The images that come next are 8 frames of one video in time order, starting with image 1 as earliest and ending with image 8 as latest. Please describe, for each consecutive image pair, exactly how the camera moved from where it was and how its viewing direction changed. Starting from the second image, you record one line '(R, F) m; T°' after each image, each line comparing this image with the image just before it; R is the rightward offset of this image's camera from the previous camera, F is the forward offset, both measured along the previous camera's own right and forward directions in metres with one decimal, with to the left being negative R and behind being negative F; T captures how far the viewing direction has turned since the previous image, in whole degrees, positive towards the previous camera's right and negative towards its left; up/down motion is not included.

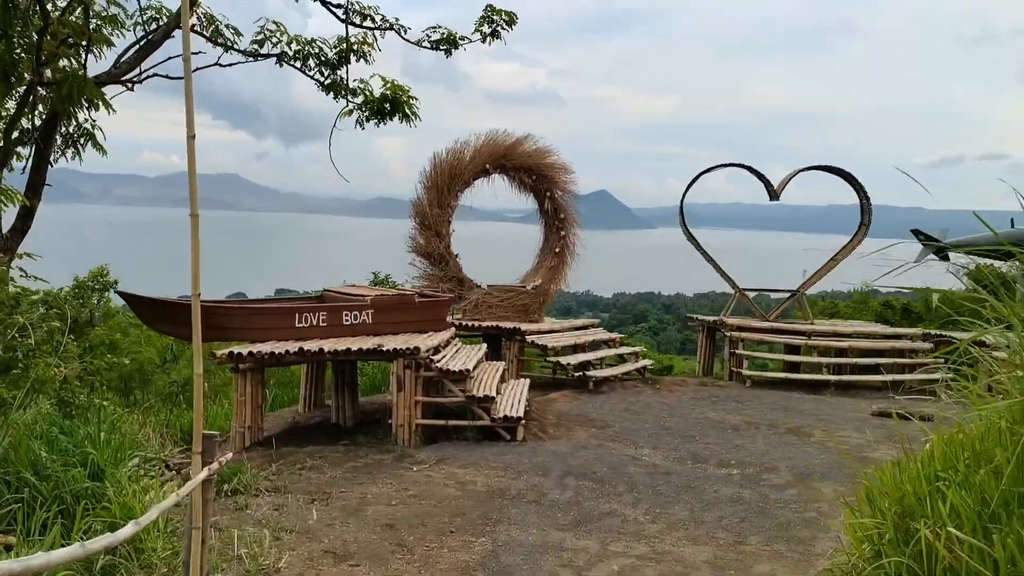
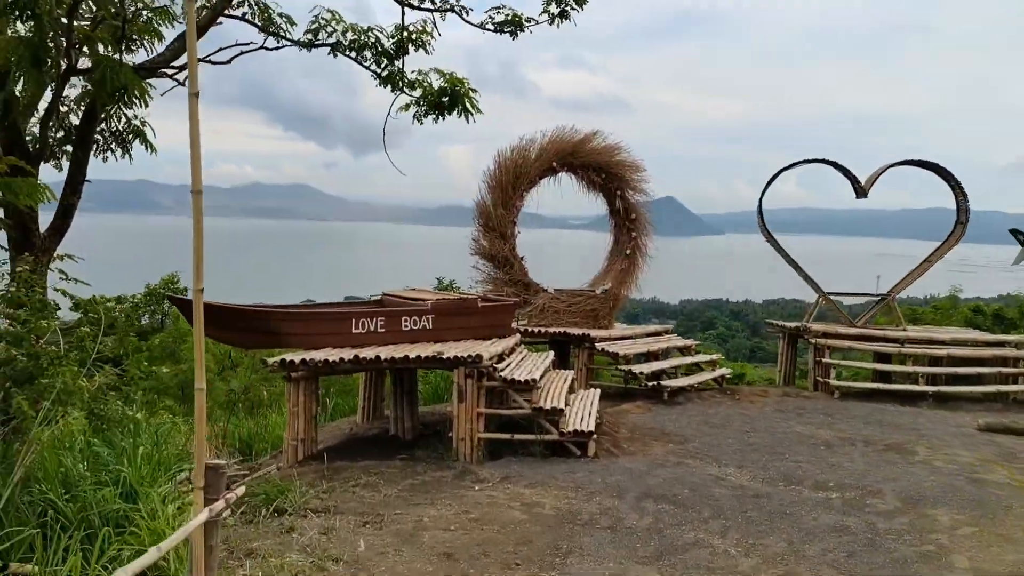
(0.0, +0.6) m; -5°
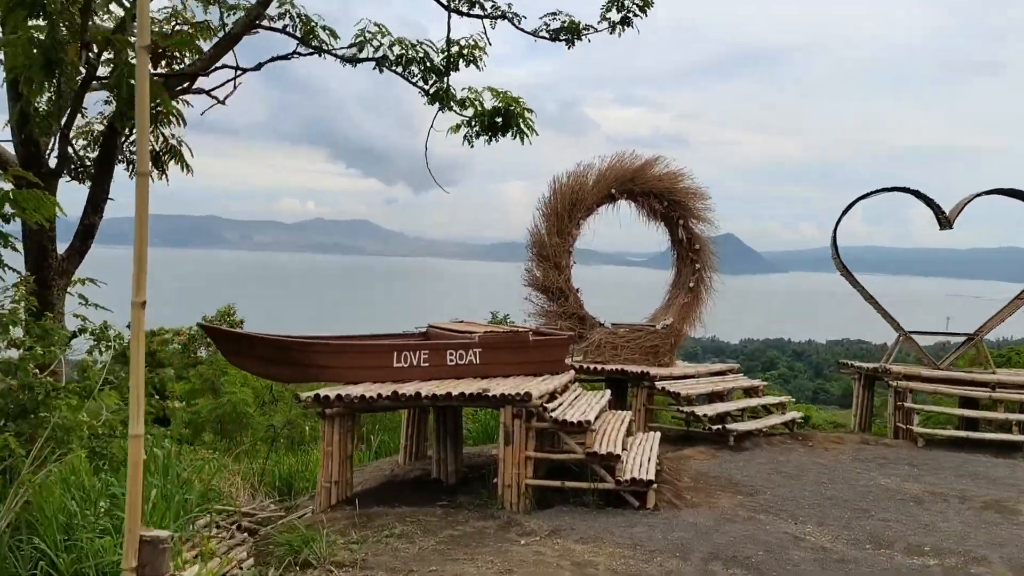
(0.0, +0.6) m; -4°
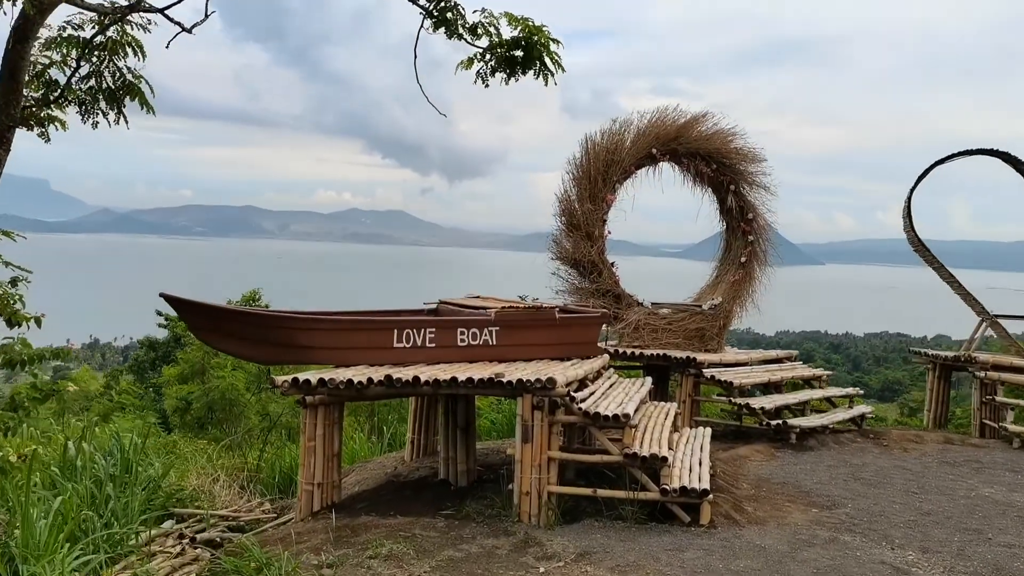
(+0.1, +1.3) m; -2°
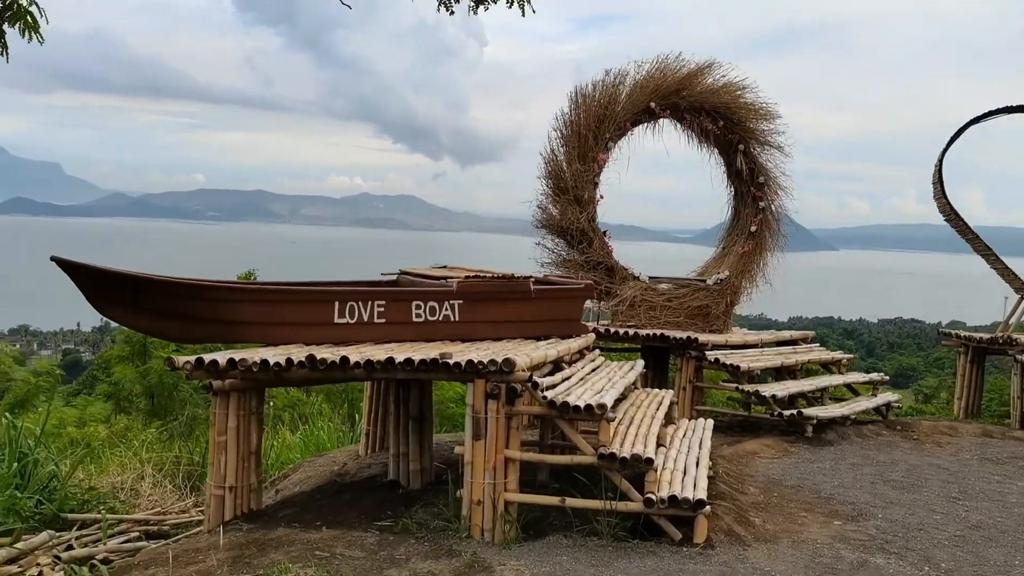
(+0.3, +1.1) m; -1°
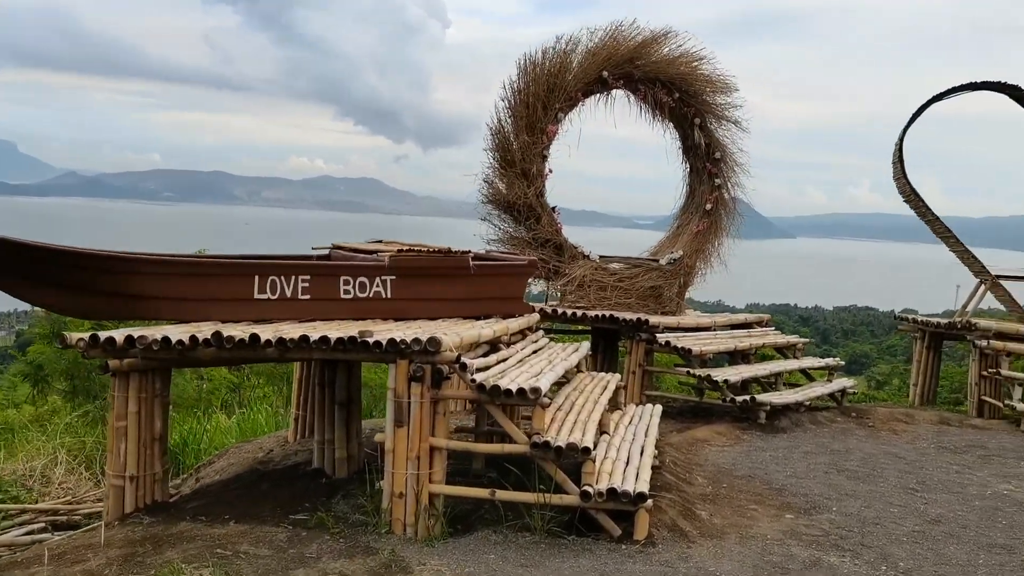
(+0.2, +0.4) m; +3°
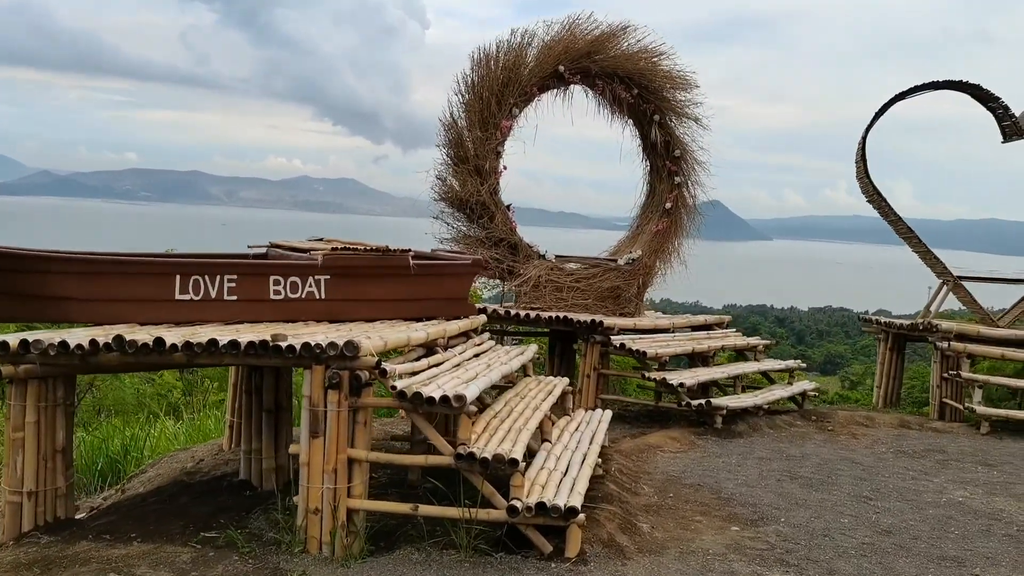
(+0.2, +0.3) m; +2°
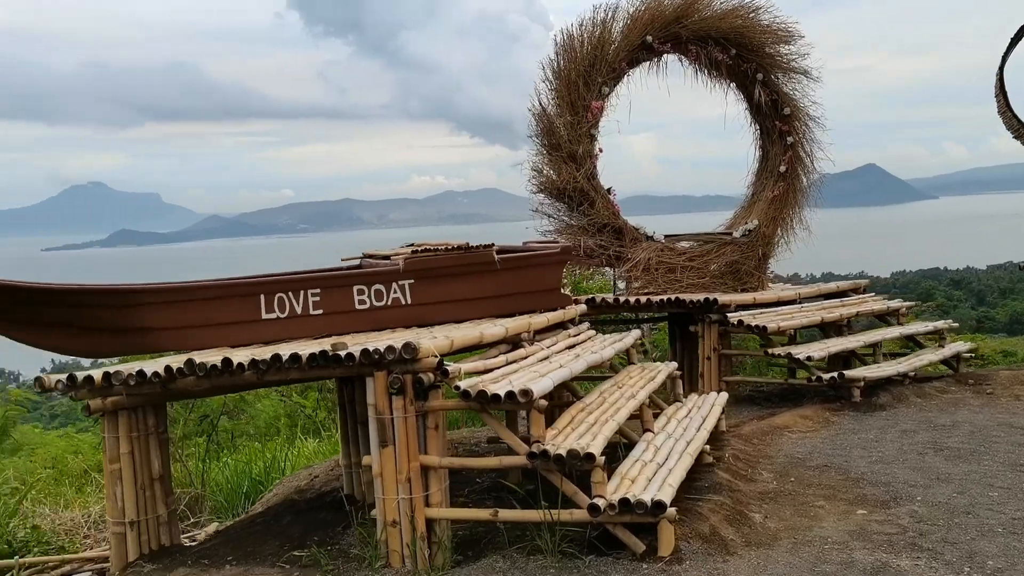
(+0.4, +0.3) m; -11°
